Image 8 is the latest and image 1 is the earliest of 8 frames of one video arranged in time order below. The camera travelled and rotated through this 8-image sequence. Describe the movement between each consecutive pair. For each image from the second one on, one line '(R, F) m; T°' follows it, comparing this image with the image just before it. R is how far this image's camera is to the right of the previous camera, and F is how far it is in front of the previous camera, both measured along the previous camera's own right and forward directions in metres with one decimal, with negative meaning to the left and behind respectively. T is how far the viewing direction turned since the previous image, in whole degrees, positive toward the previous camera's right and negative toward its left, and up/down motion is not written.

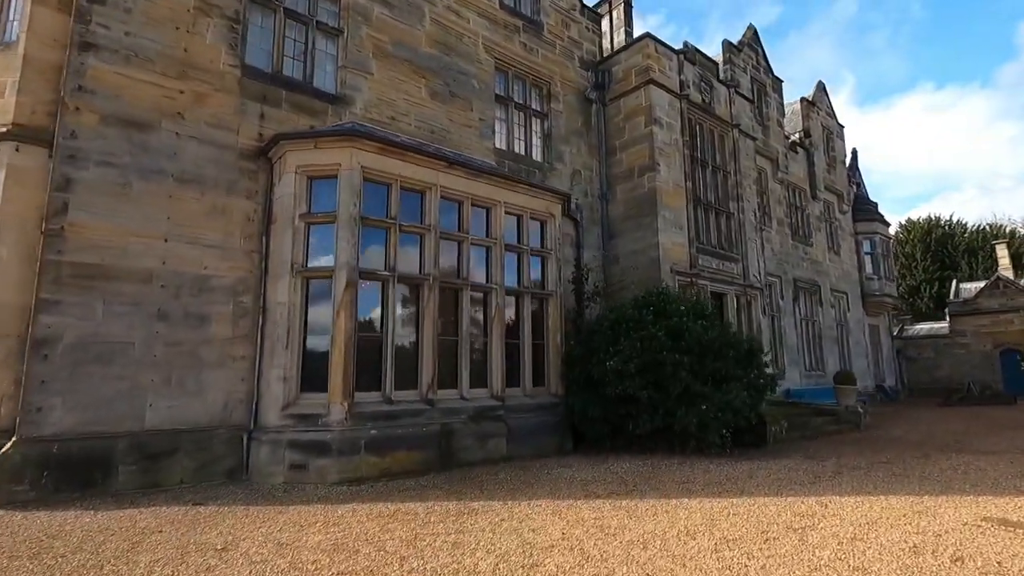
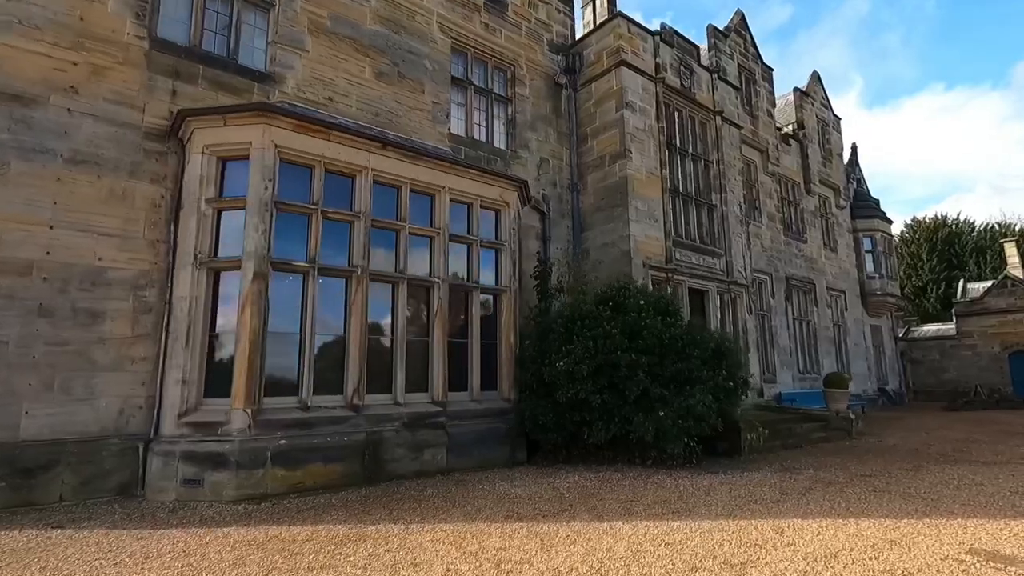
(+0.8, +0.7) m; -1°
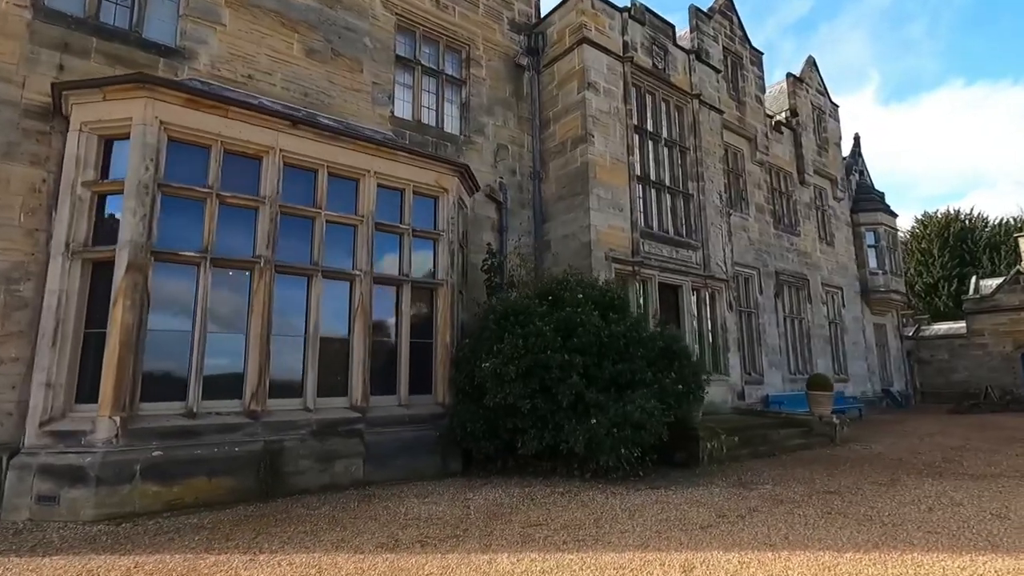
(+1.0, +0.7) m; -1°
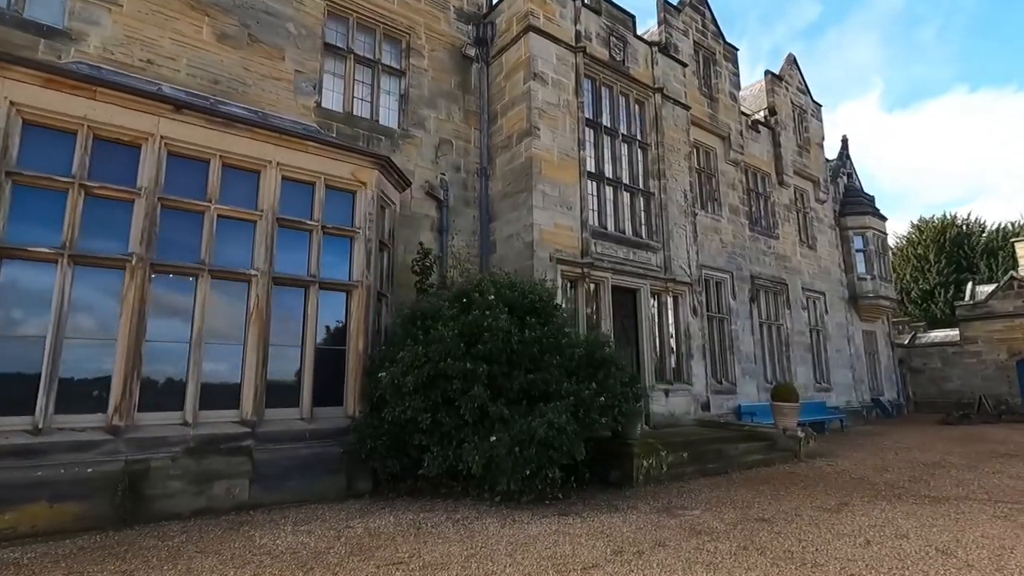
(+1.0, +0.6) m; 0°
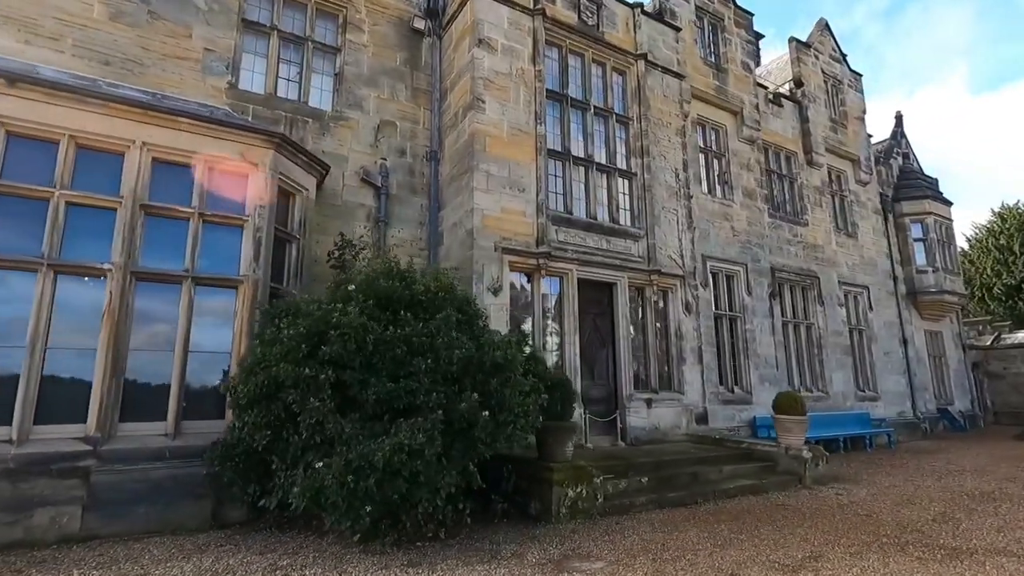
(+1.6, +1.2) m; -6°
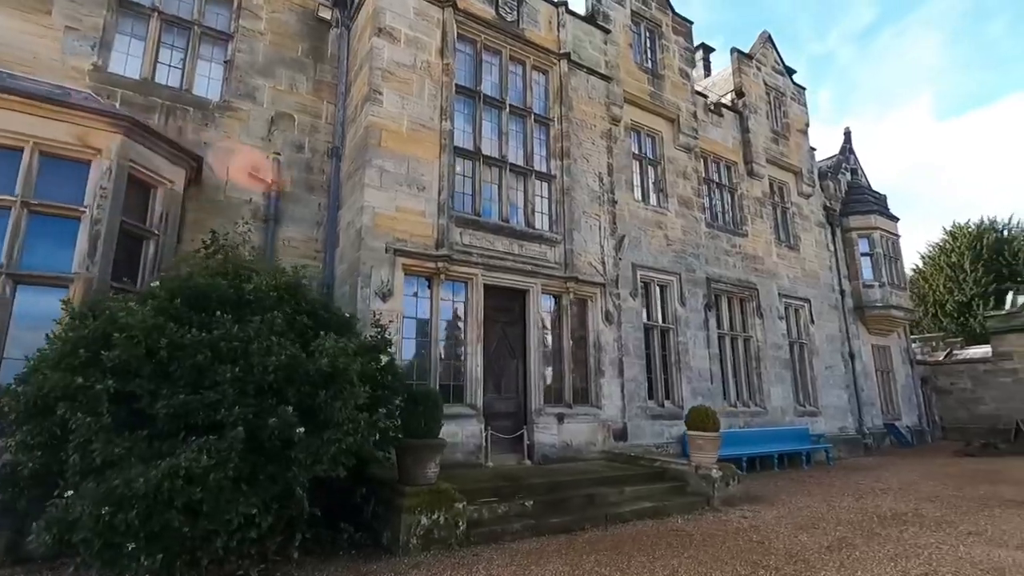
(+1.1, +0.5) m; +2°
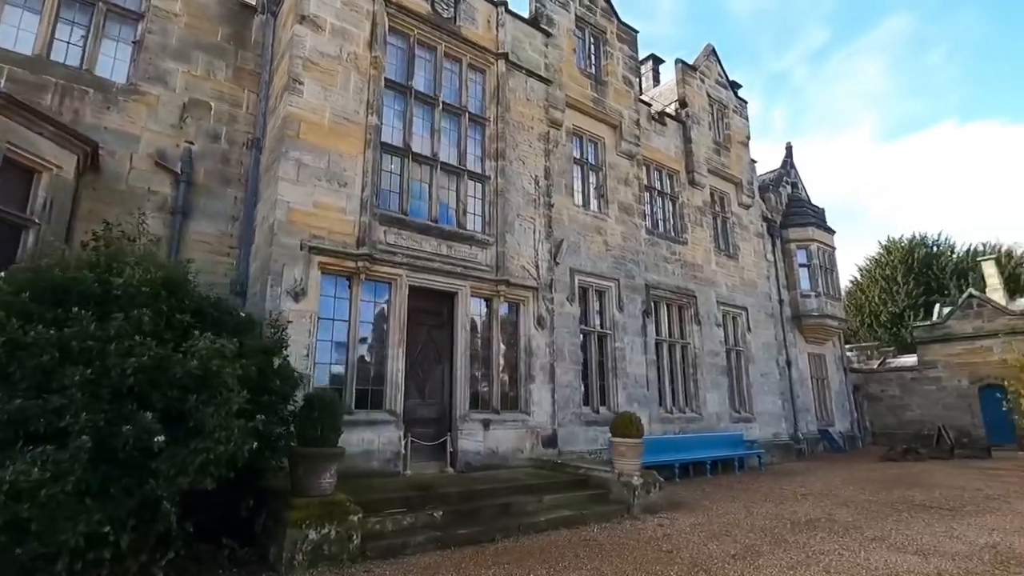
(+0.5, +0.2) m; +4°
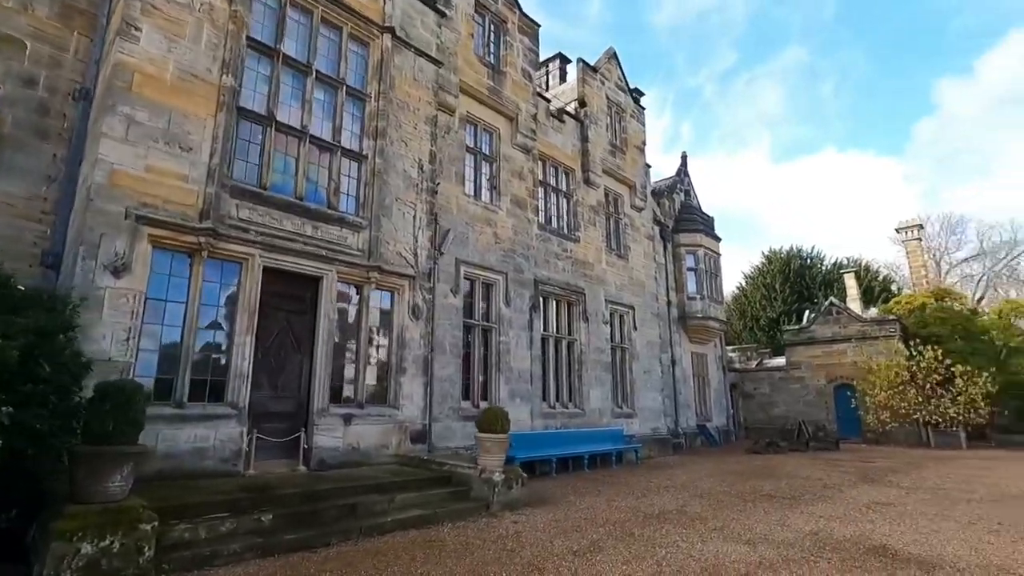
(+0.6, +0.3) m; +9°
